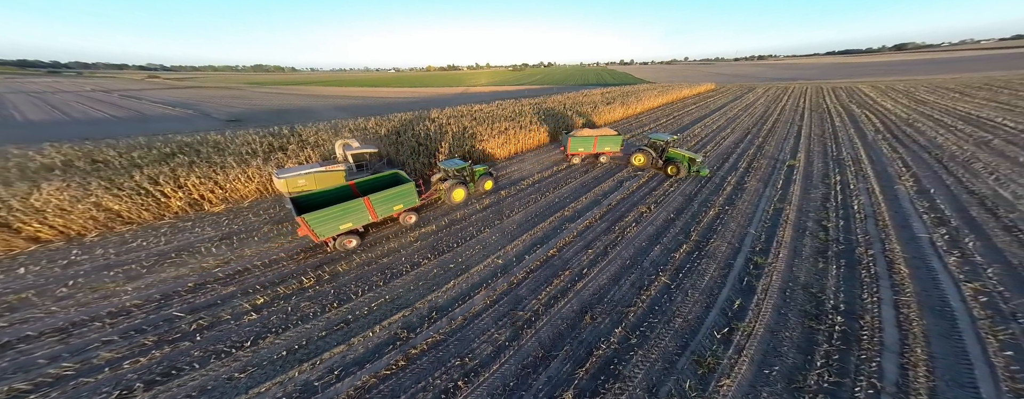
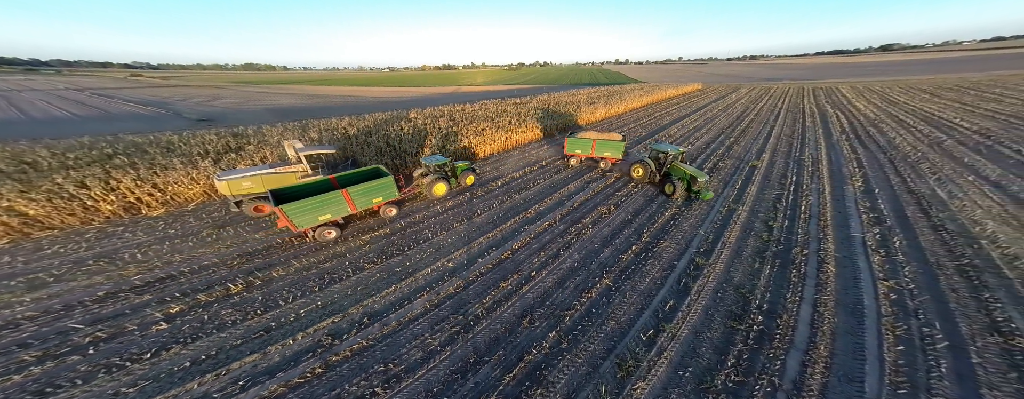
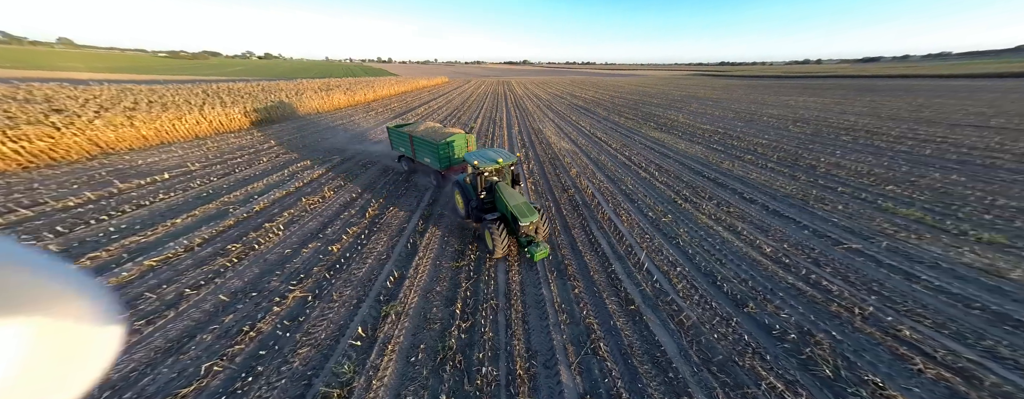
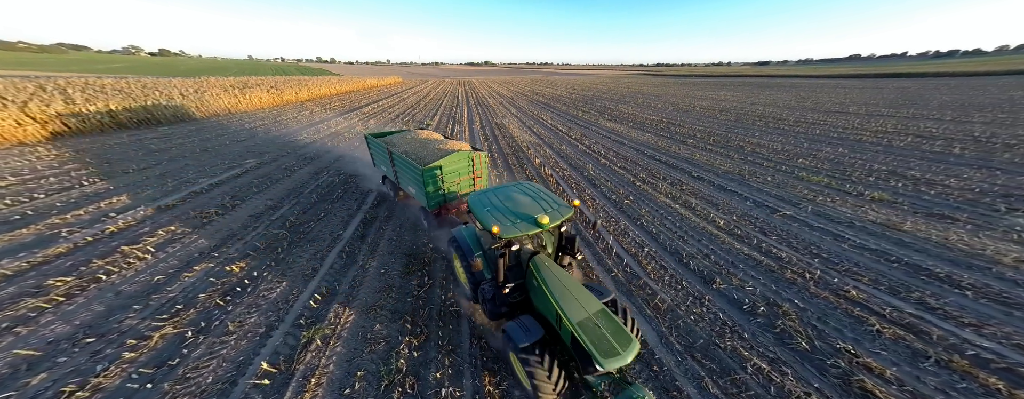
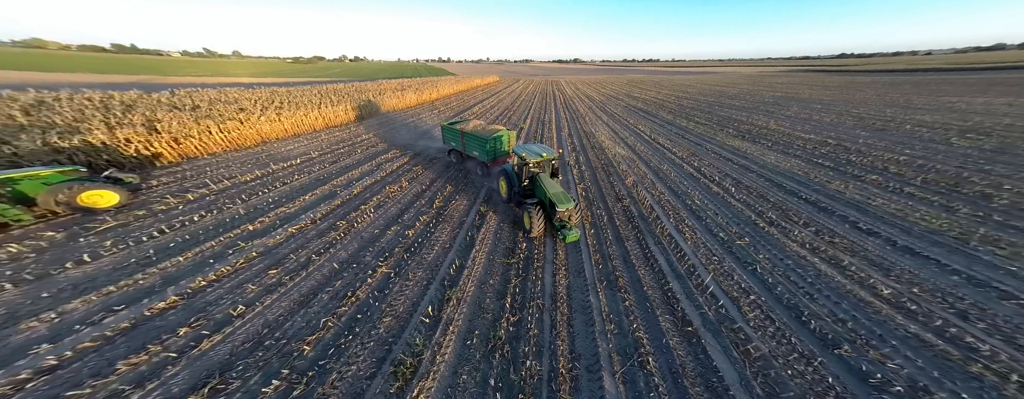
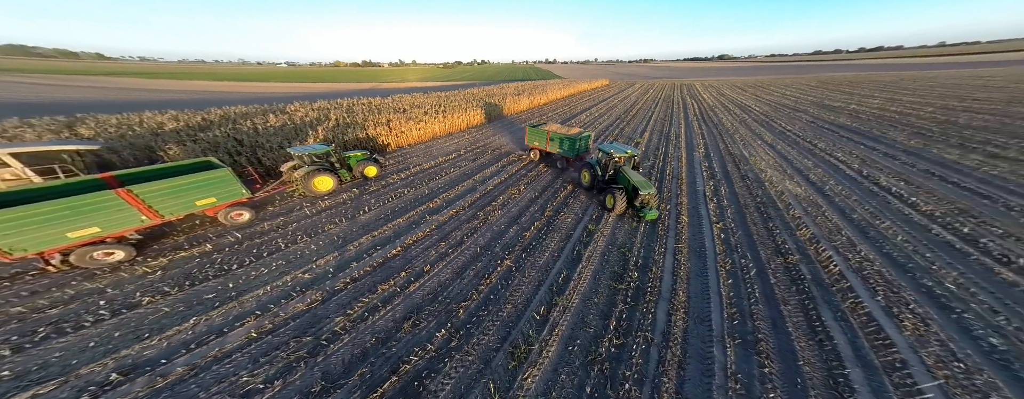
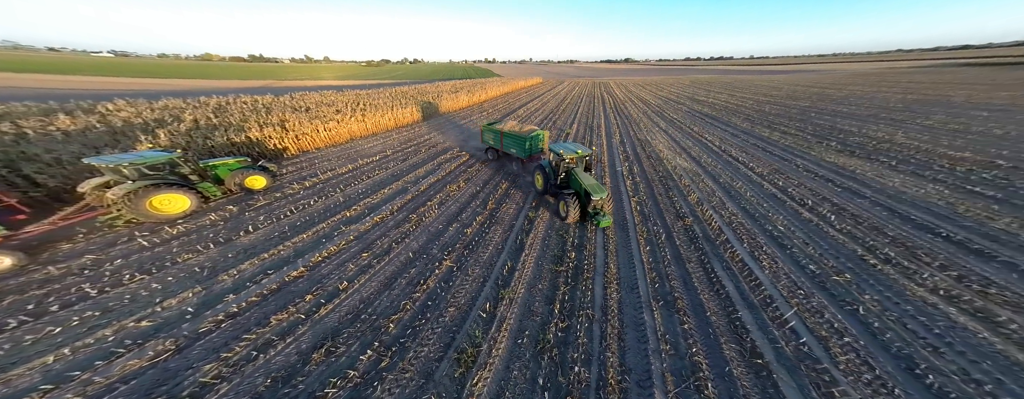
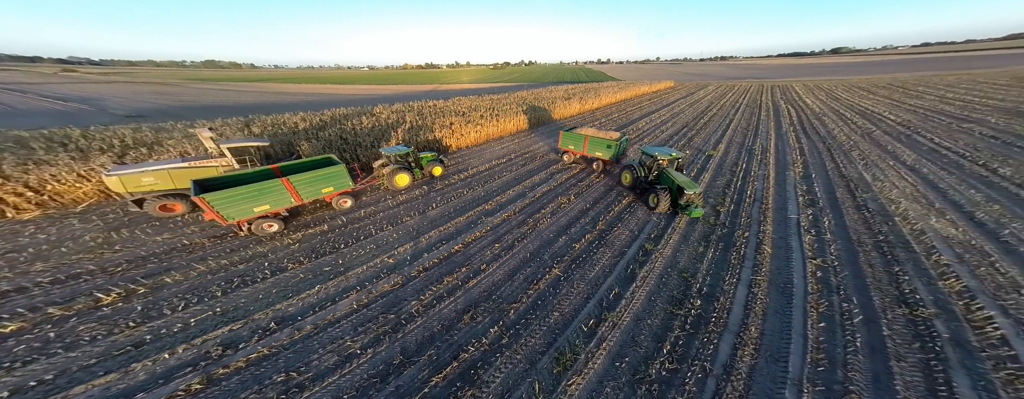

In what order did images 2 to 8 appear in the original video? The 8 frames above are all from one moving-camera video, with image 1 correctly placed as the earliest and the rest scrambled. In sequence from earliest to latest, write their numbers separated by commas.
2, 8, 6, 7, 5, 3, 4
